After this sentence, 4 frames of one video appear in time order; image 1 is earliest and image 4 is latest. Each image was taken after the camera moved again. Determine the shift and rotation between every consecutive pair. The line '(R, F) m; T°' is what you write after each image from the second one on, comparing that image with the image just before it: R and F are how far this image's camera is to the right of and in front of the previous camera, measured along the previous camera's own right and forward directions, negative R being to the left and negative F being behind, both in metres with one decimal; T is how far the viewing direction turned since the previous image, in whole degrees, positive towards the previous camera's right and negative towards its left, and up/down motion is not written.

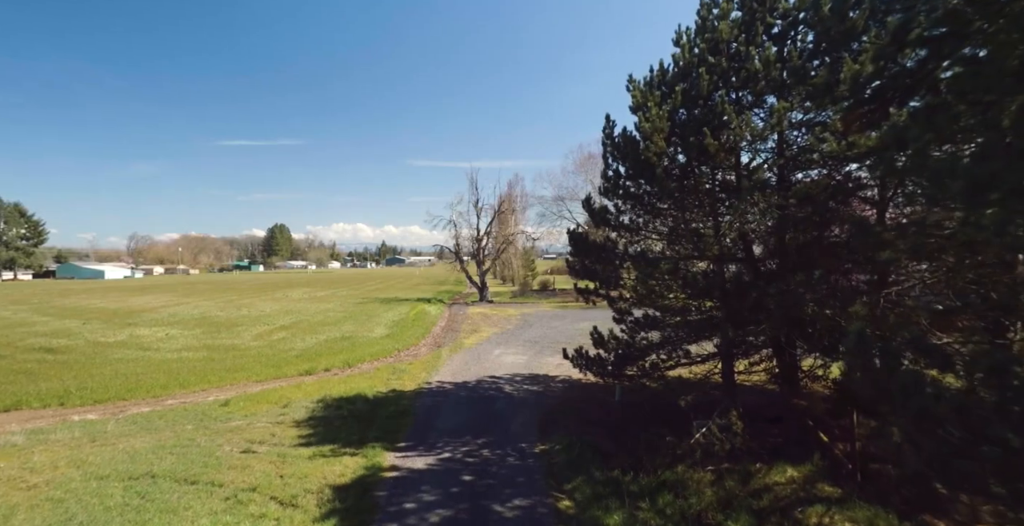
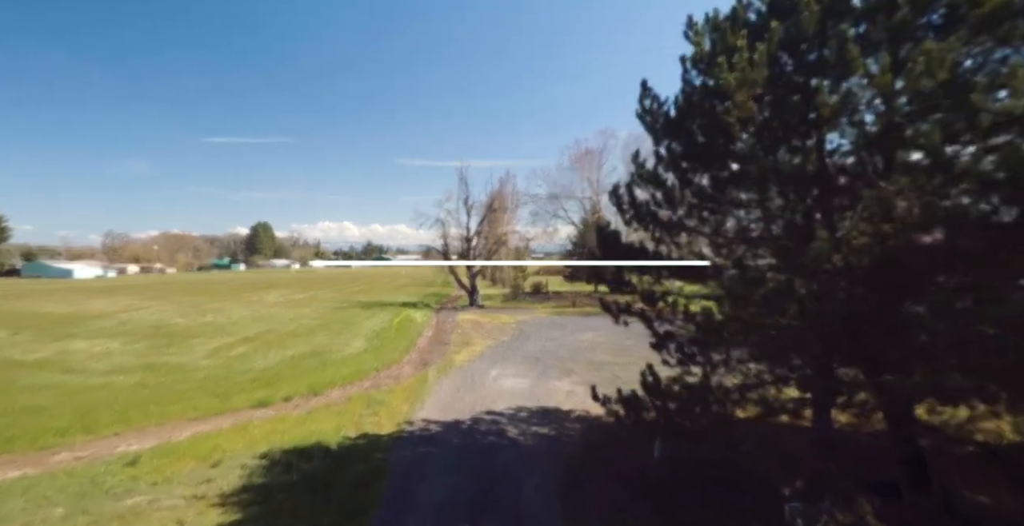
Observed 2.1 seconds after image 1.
(-0.2, +1.4) m; +1°
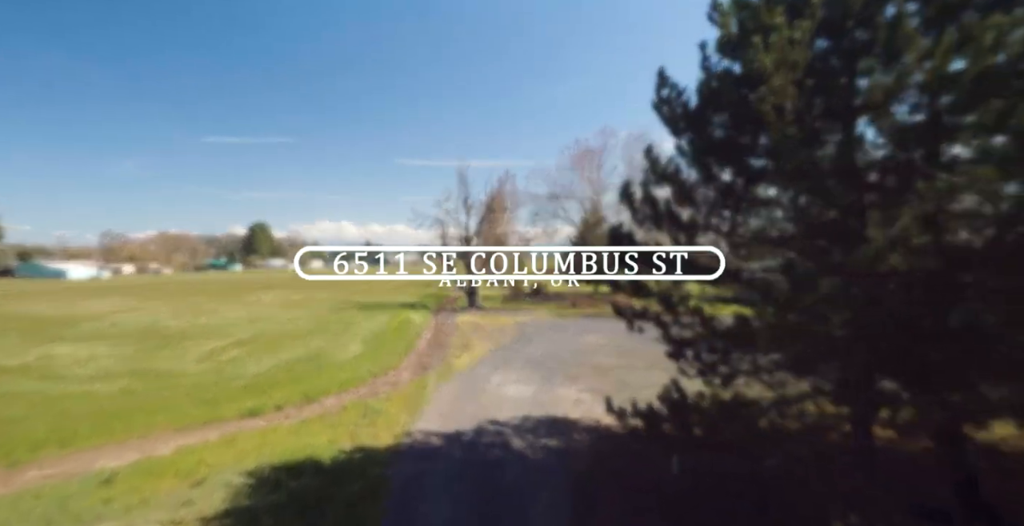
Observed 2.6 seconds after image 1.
(-0.1, +0.3) m; 0°
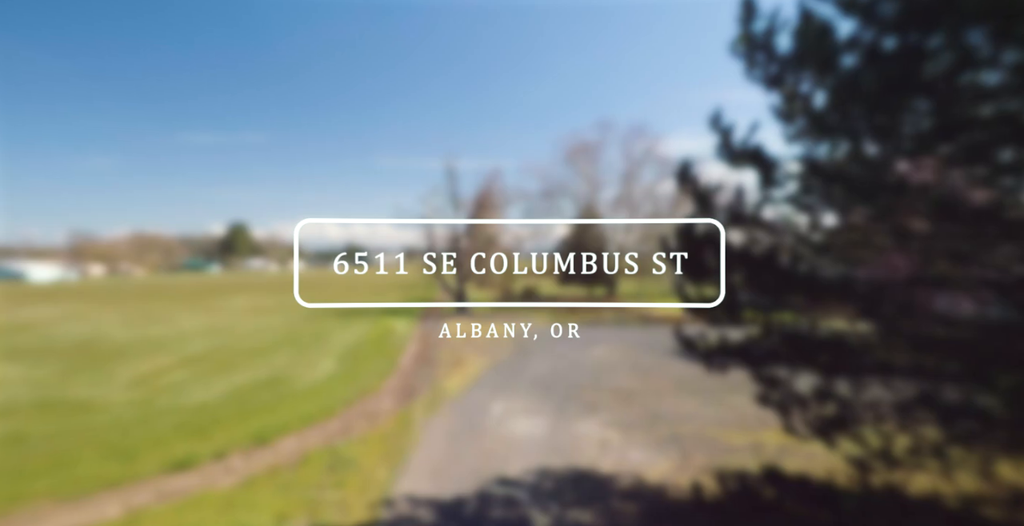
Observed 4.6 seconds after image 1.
(-0.3, +1.4) m; +2°
